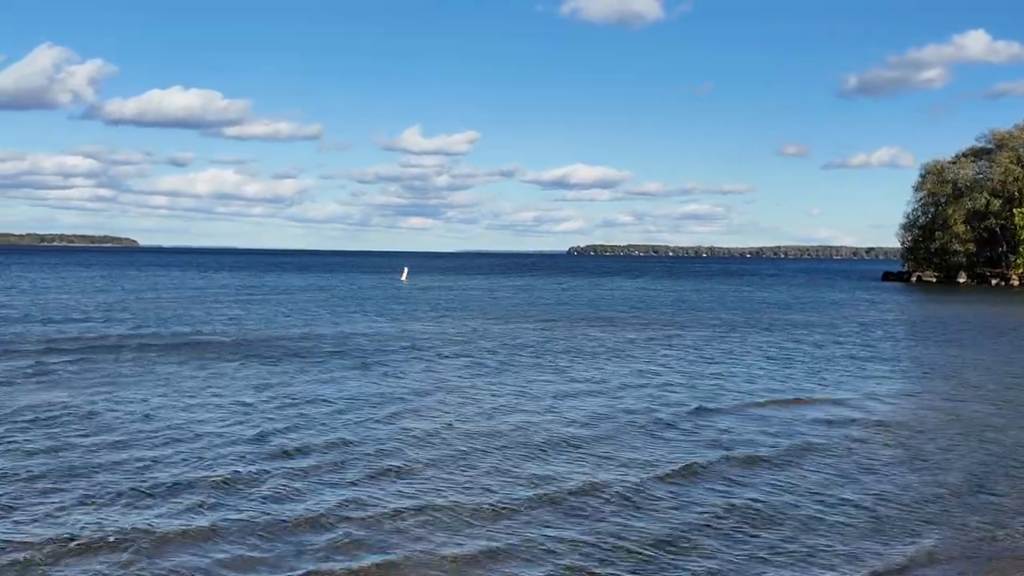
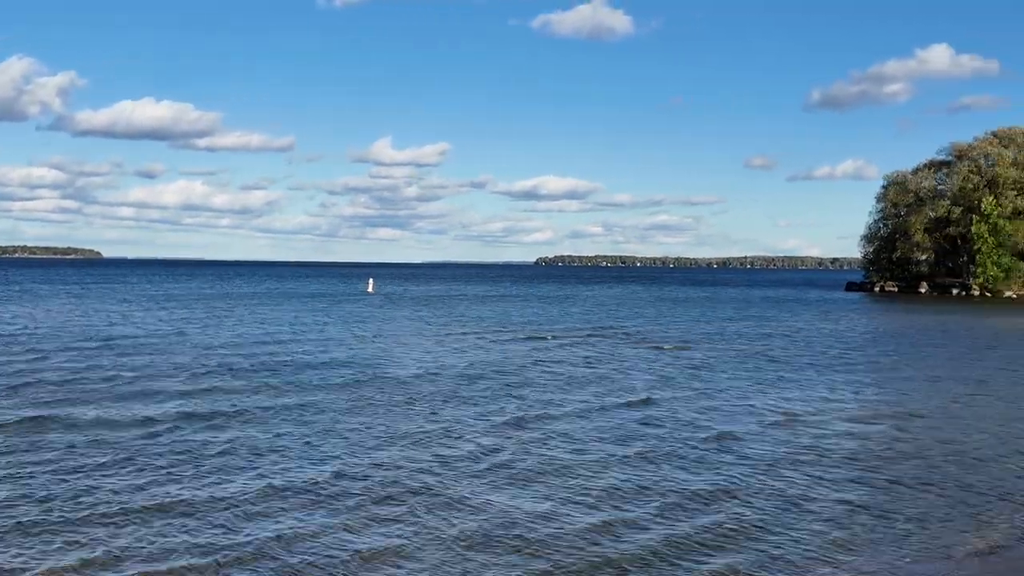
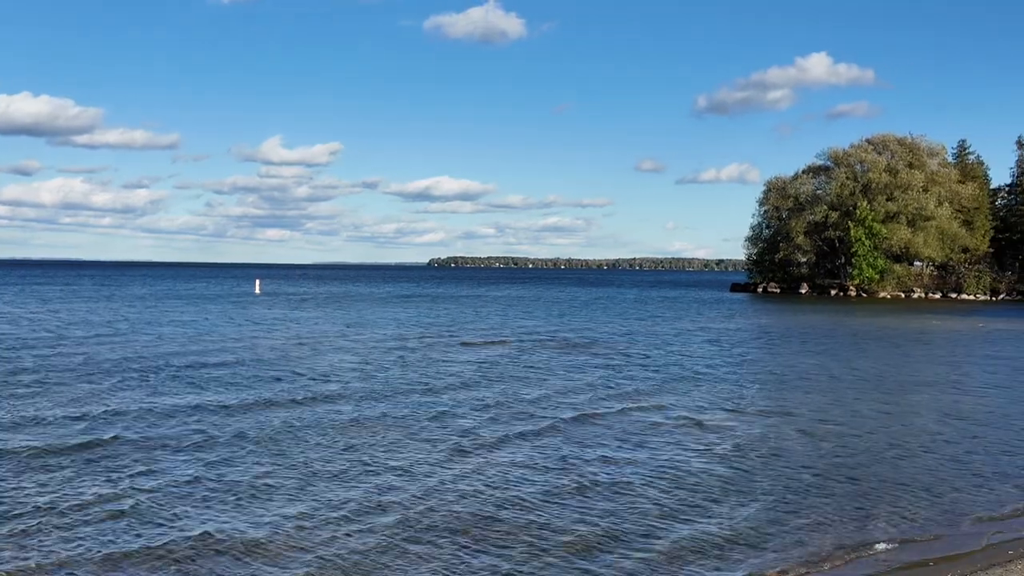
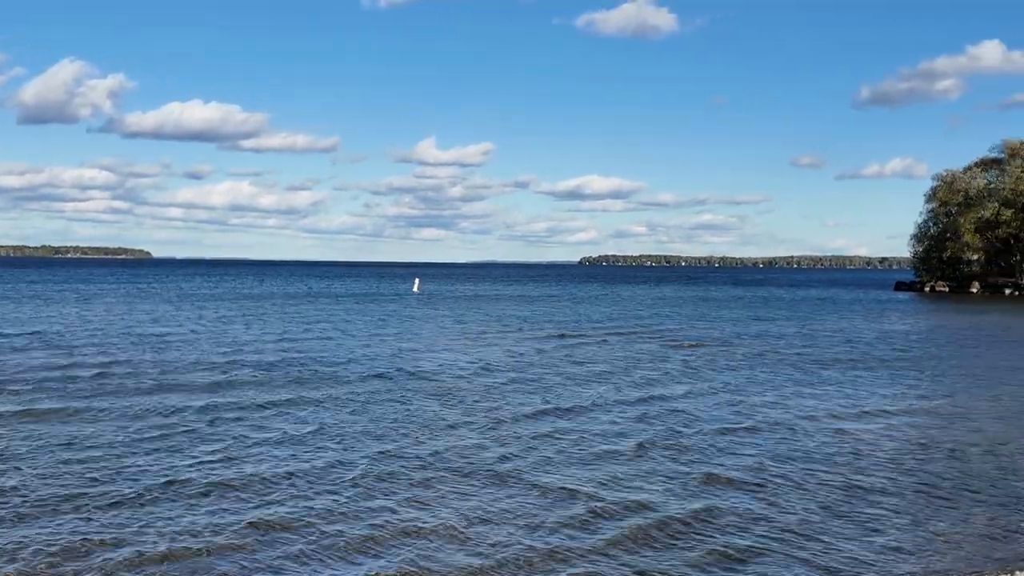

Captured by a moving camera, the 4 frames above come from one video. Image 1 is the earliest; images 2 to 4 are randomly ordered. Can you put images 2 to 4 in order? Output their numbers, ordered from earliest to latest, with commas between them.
4, 2, 3
